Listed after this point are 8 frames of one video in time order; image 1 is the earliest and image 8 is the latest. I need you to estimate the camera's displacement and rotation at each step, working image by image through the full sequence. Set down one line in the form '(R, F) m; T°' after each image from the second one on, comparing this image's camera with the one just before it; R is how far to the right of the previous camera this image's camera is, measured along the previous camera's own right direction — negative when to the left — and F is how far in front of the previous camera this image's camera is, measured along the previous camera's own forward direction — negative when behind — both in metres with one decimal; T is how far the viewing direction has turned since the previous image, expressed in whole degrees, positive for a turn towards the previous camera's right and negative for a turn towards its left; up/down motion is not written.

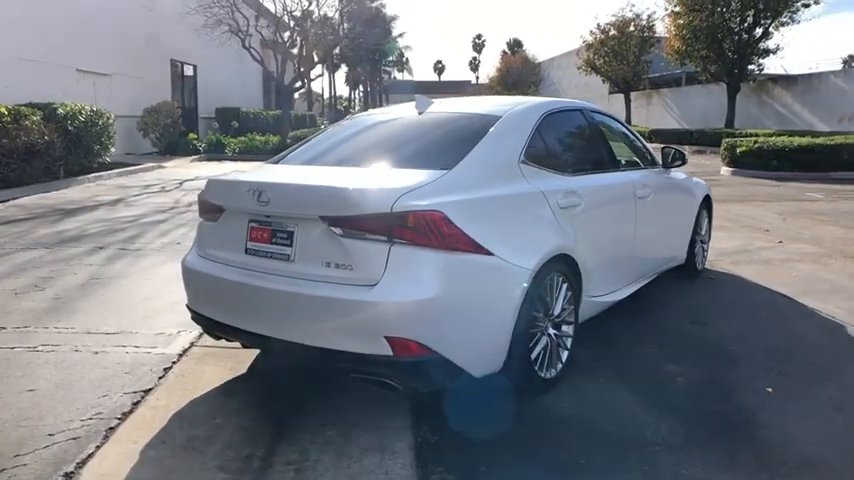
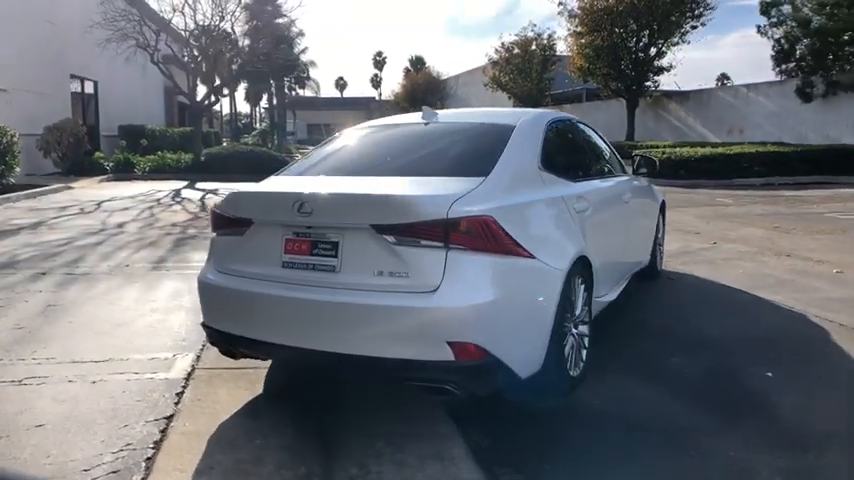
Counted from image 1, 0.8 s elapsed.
(-0.8, 0.0) m; +9°
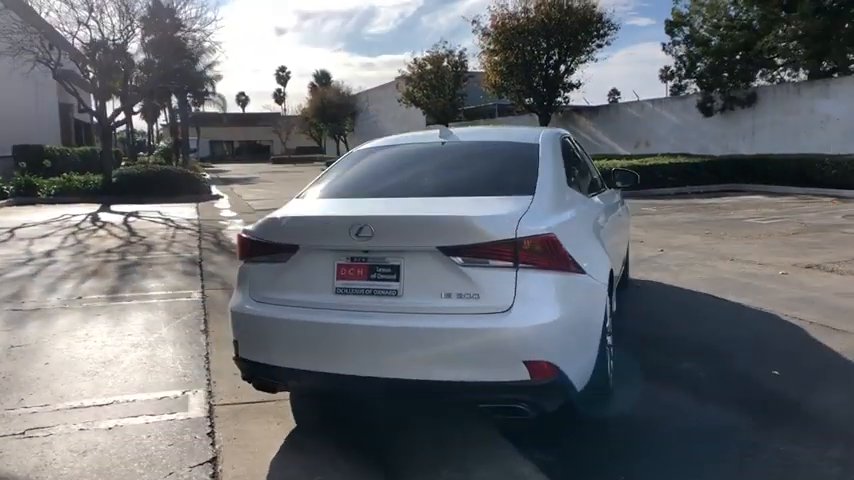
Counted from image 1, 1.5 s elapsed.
(-0.8, +0.1) m; +8°
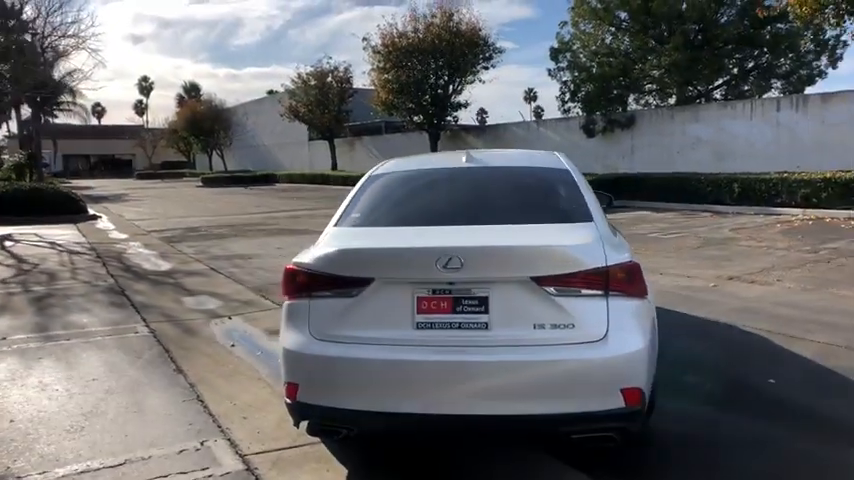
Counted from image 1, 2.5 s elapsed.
(-1.1, +0.2) m; +11°
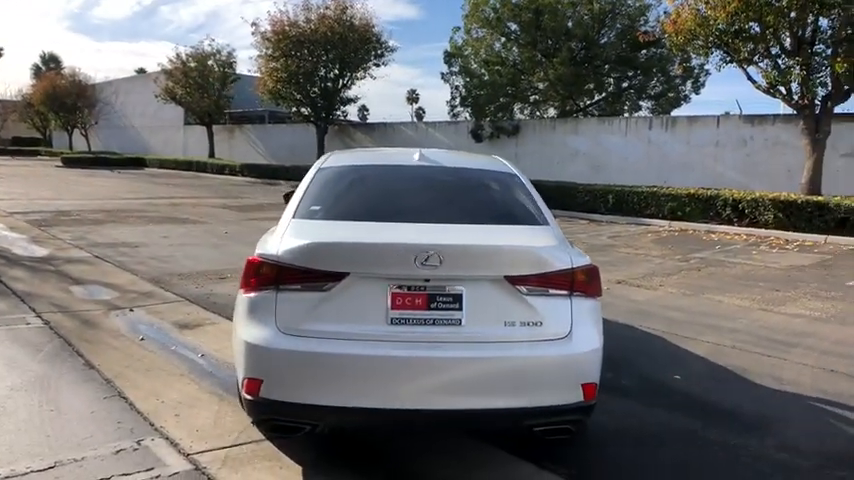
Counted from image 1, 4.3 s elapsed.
(-0.5, 0.0) m; +11°
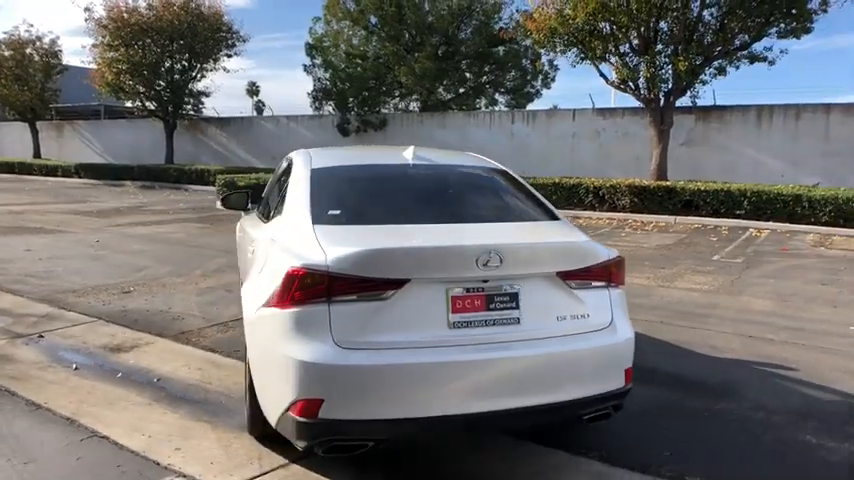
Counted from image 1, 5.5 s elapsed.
(-1.0, +0.2) m; +14°
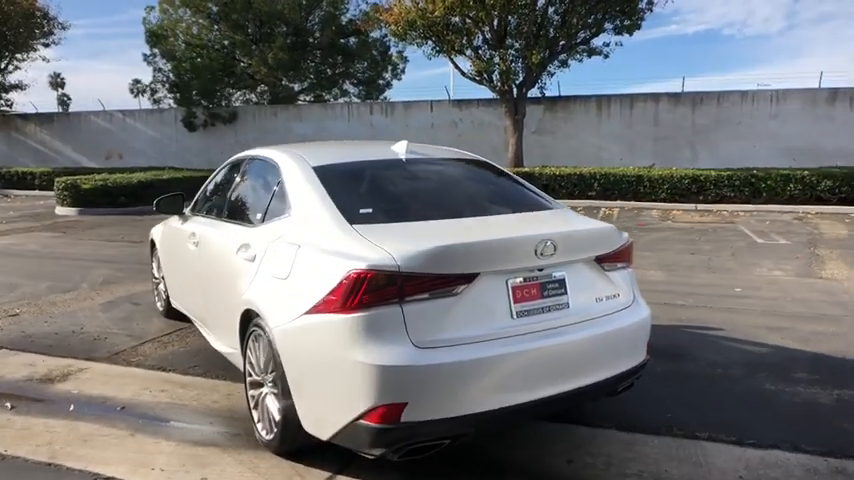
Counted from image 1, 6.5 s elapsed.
(-1.1, +0.2) m; +14°
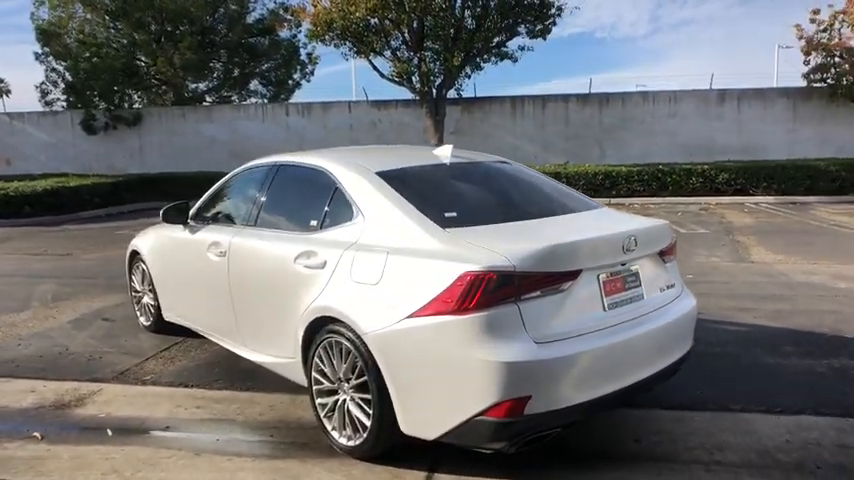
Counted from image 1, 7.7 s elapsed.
(-1.1, 0.0) m; +10°
